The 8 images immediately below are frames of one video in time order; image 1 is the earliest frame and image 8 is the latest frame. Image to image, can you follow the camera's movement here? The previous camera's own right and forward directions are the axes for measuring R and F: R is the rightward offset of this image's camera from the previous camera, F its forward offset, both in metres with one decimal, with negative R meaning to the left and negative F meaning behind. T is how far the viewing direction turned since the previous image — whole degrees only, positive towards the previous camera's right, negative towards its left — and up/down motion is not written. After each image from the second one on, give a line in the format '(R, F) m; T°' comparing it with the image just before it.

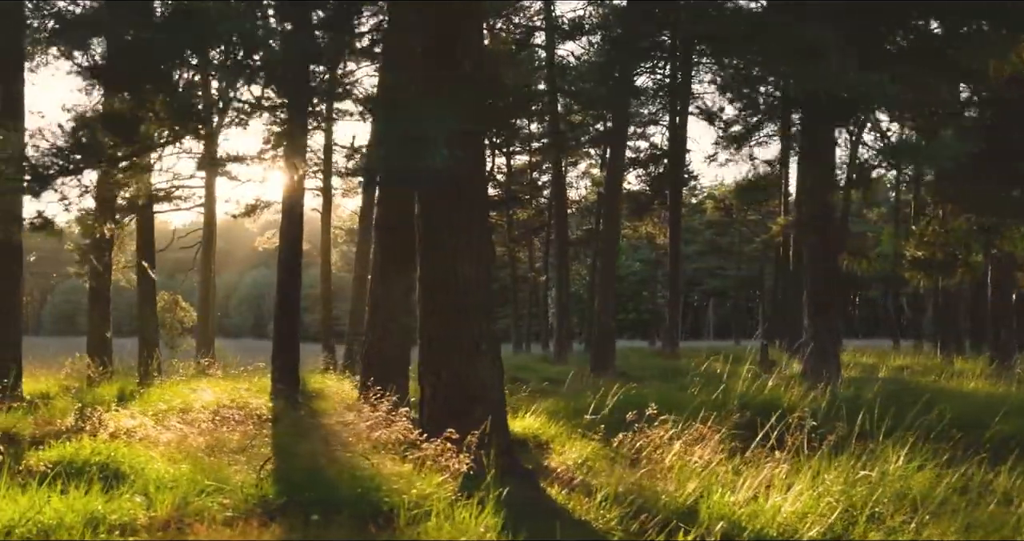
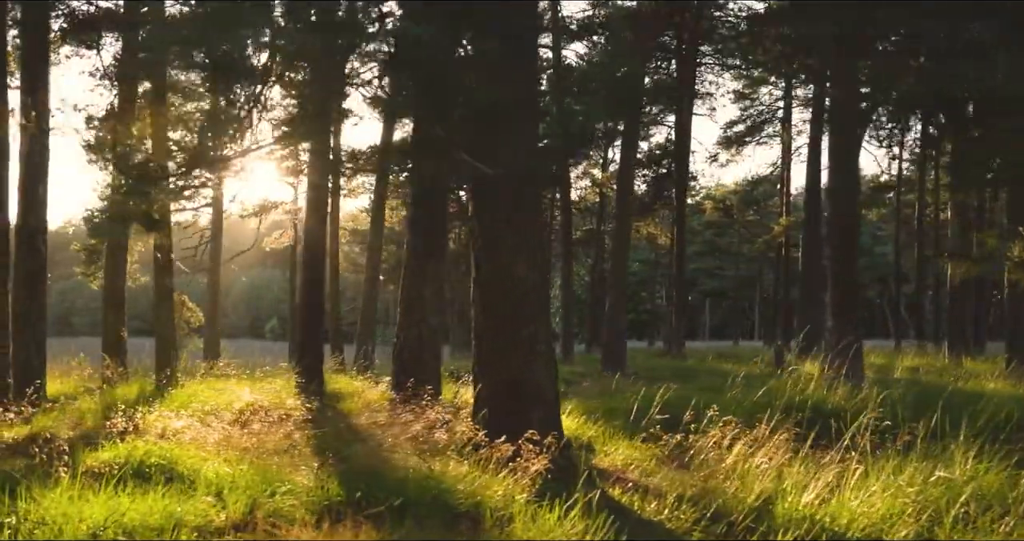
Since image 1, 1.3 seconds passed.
(-0.4, 0.0) m; 0°
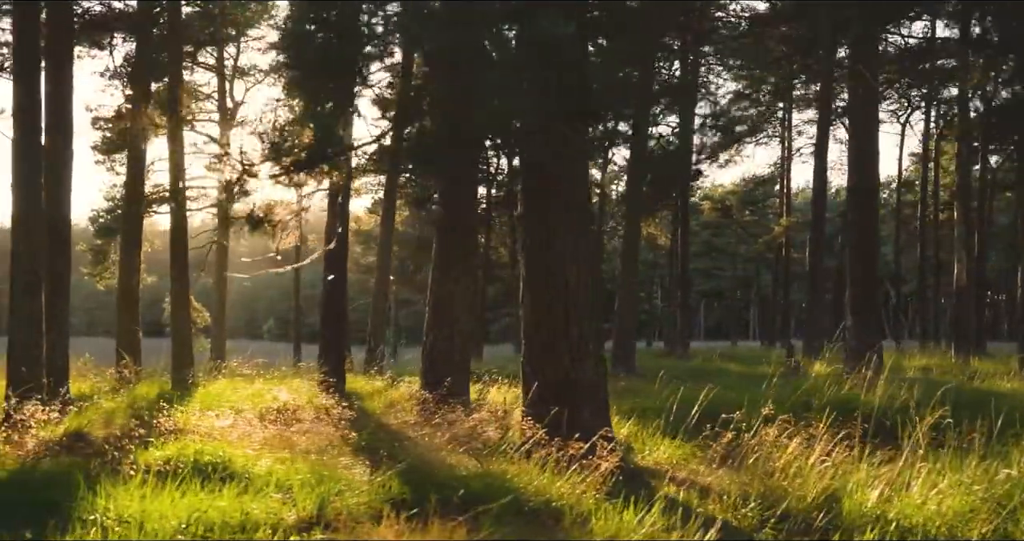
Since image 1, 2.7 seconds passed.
(-0.4, 0.0) m; 0°
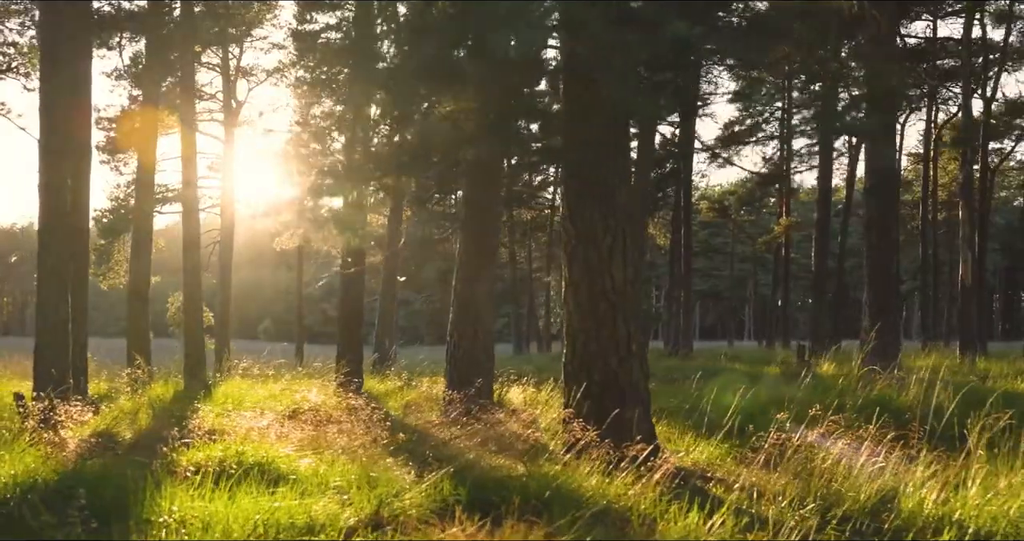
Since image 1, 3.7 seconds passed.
(-0.4, 0.0) m; 0°
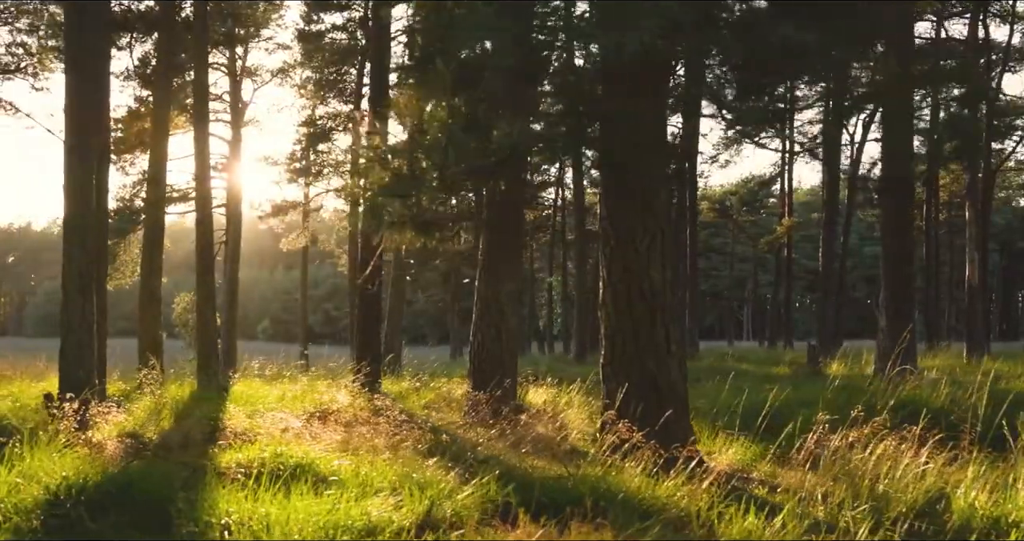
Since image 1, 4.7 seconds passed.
(-0.3, 0.0) m; 0°
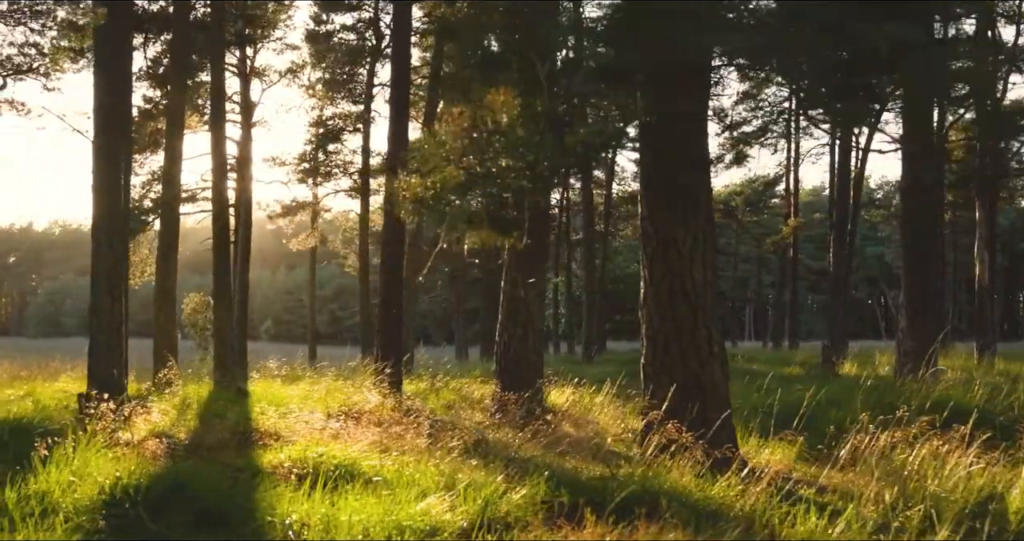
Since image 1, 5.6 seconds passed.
(-0.3, 0.0) m; 0°
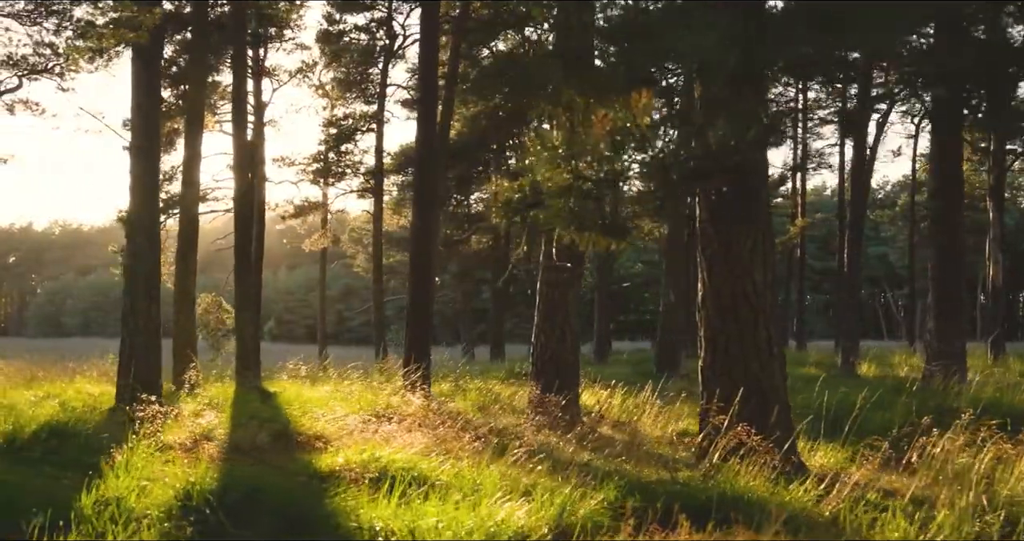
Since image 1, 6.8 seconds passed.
(-0.4, +0.1) m; 0°
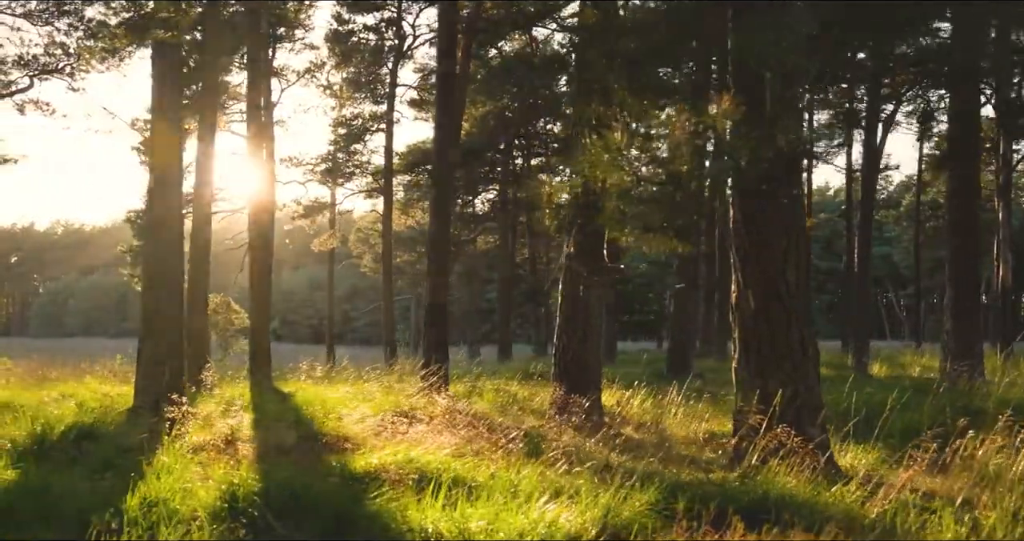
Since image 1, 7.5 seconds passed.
(-0.2, 0.0) m; 0°
